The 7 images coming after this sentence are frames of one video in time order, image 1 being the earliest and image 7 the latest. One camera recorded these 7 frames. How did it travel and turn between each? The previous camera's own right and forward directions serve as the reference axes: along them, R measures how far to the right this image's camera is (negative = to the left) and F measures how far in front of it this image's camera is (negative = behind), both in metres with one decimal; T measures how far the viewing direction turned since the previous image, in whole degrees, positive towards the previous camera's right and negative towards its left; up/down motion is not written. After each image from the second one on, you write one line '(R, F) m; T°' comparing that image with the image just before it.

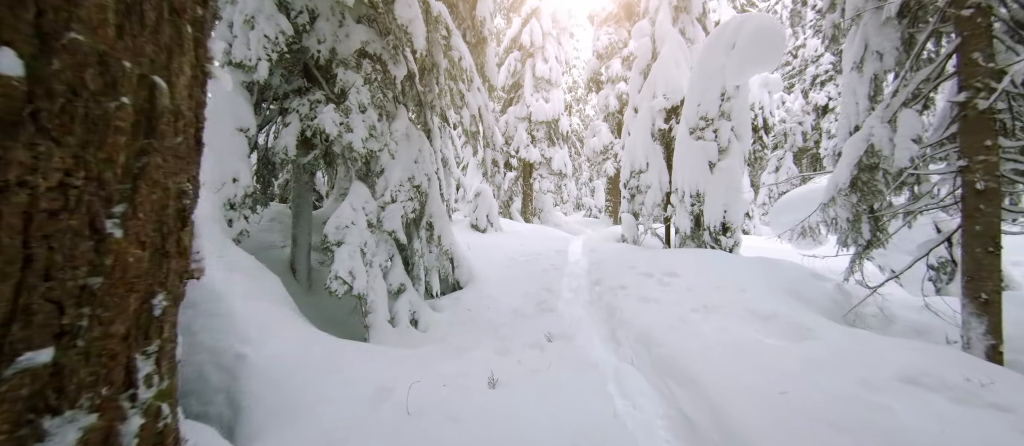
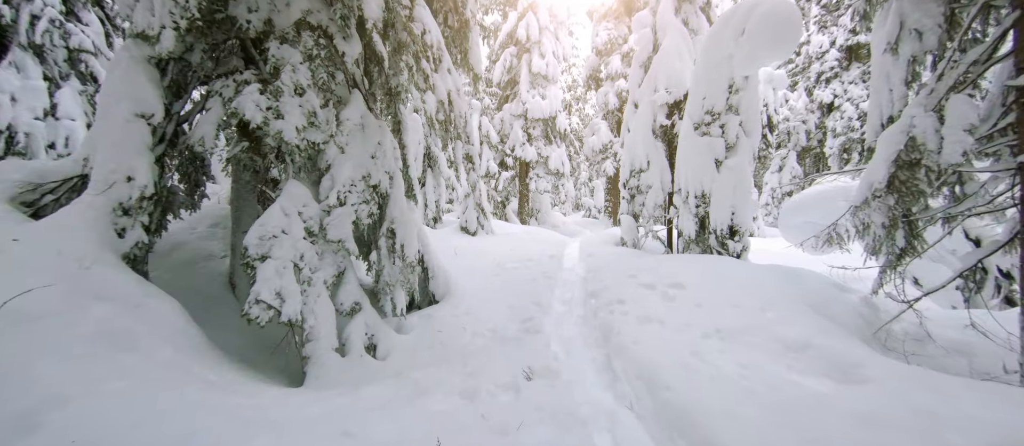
(+0.3, +0.8) m; 0°
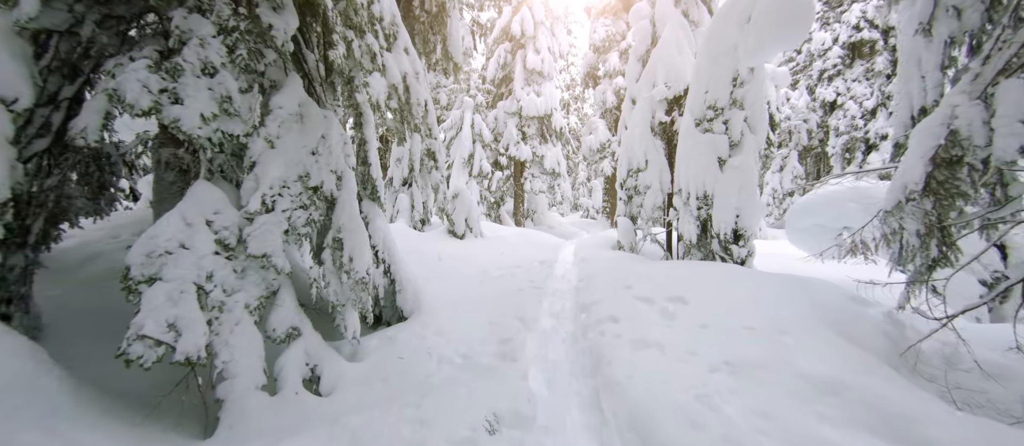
(+0.3, +0.7) m; 0°
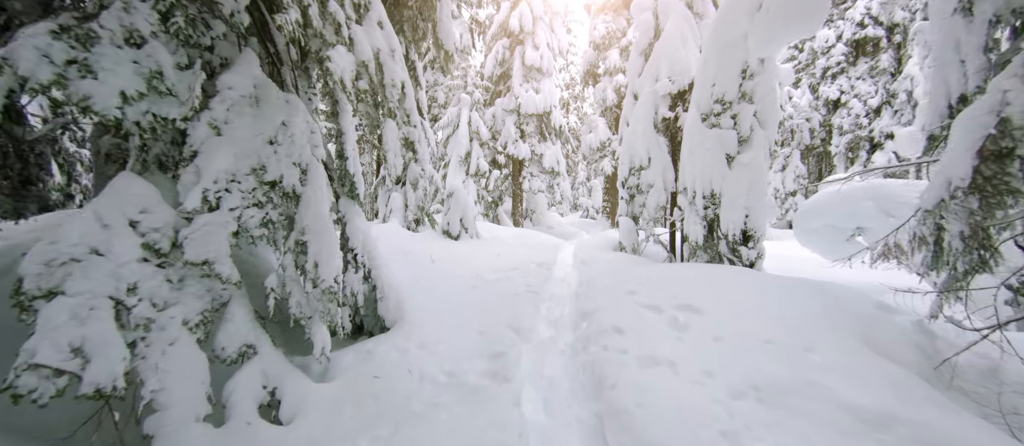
(+0.1, +0.5) m; 0°
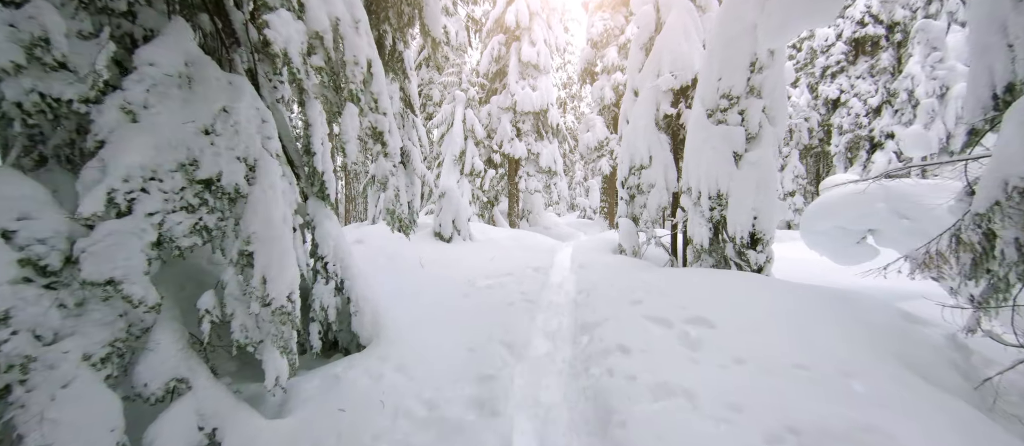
(+0.1, +0.5) m; 0°
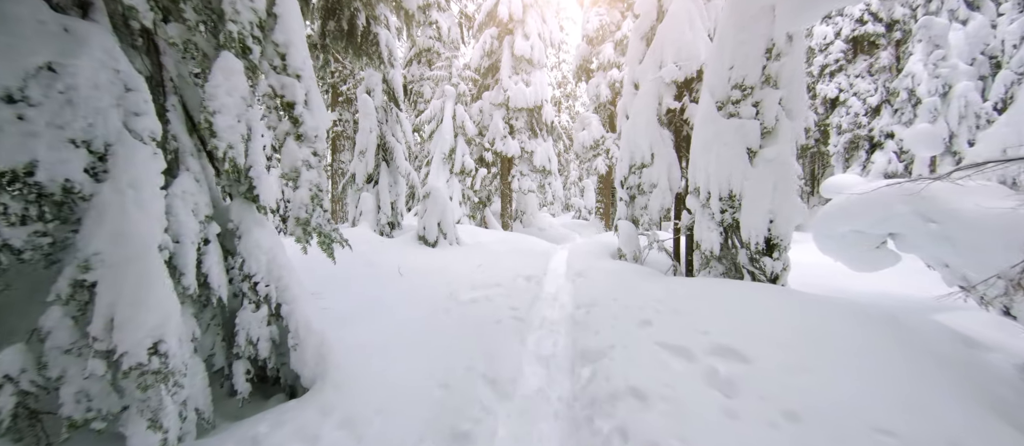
(+0.1, +0.9) m; +1°
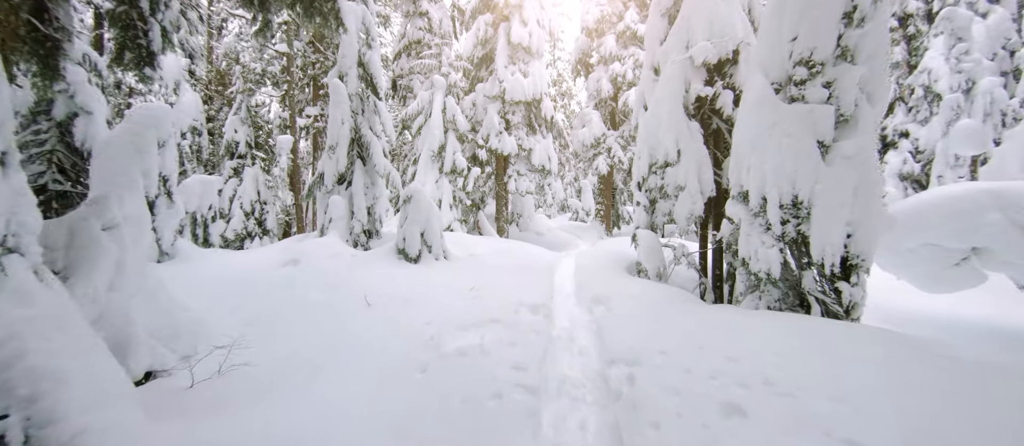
(-0.1, +1.7) m; +1°
